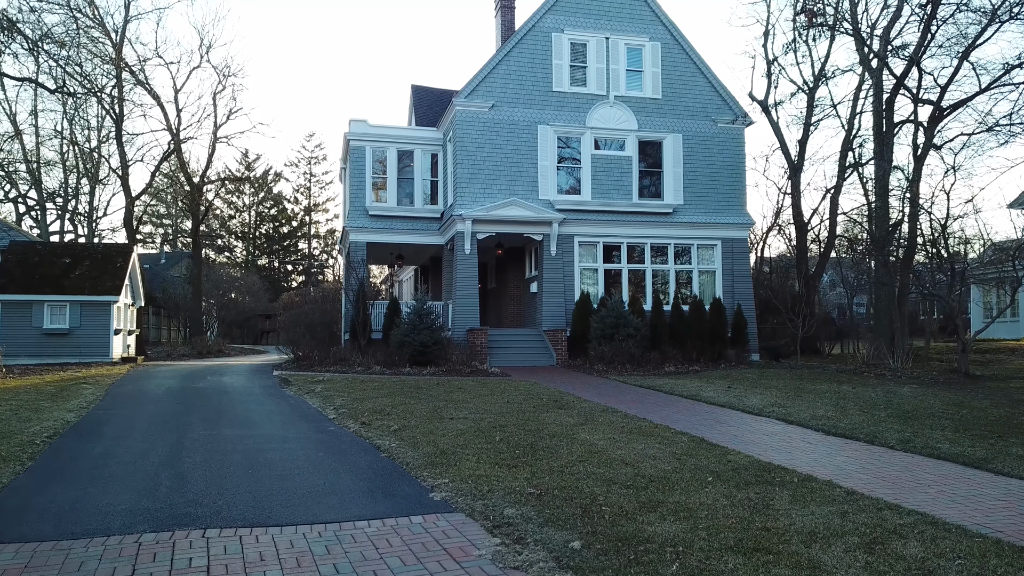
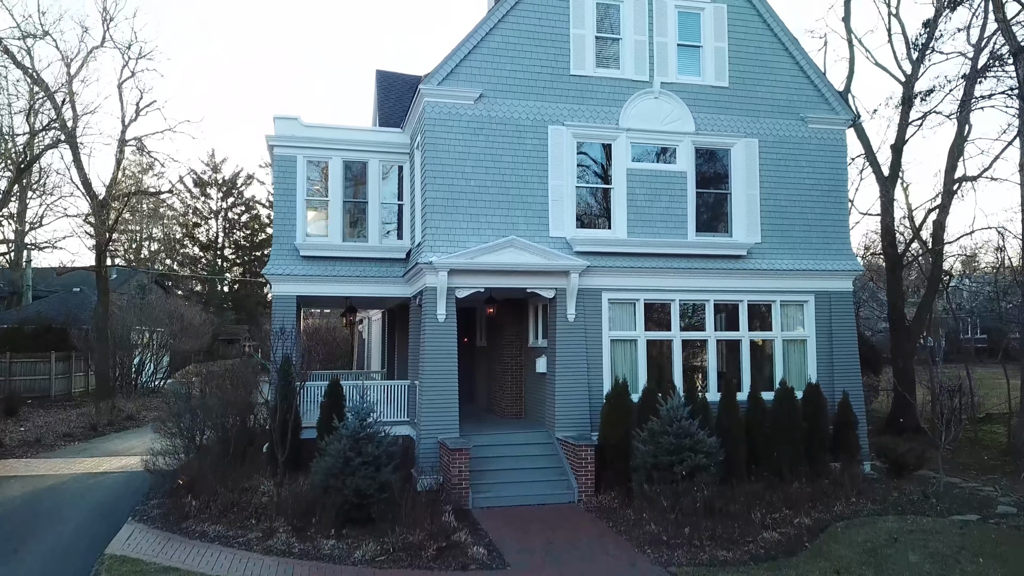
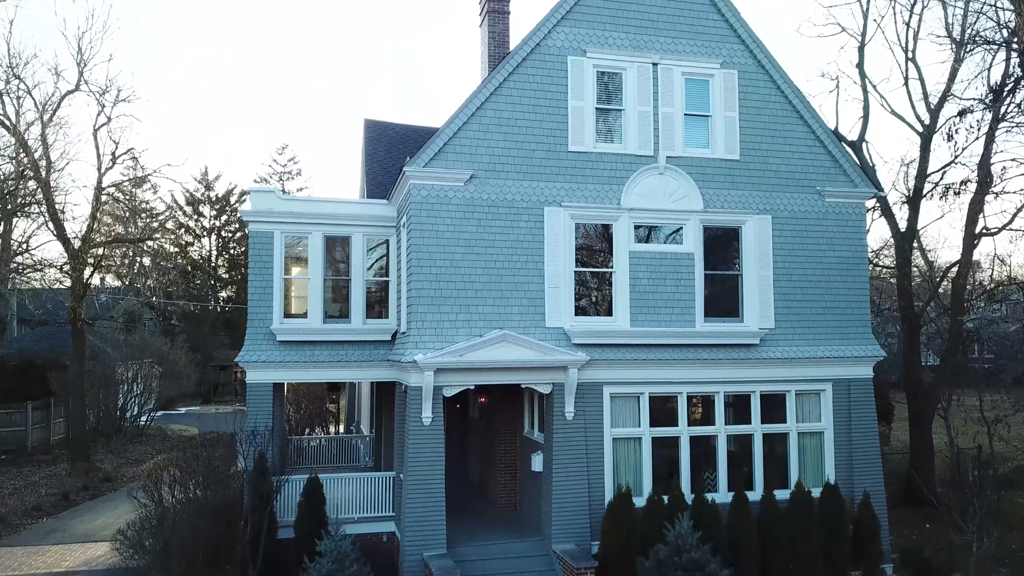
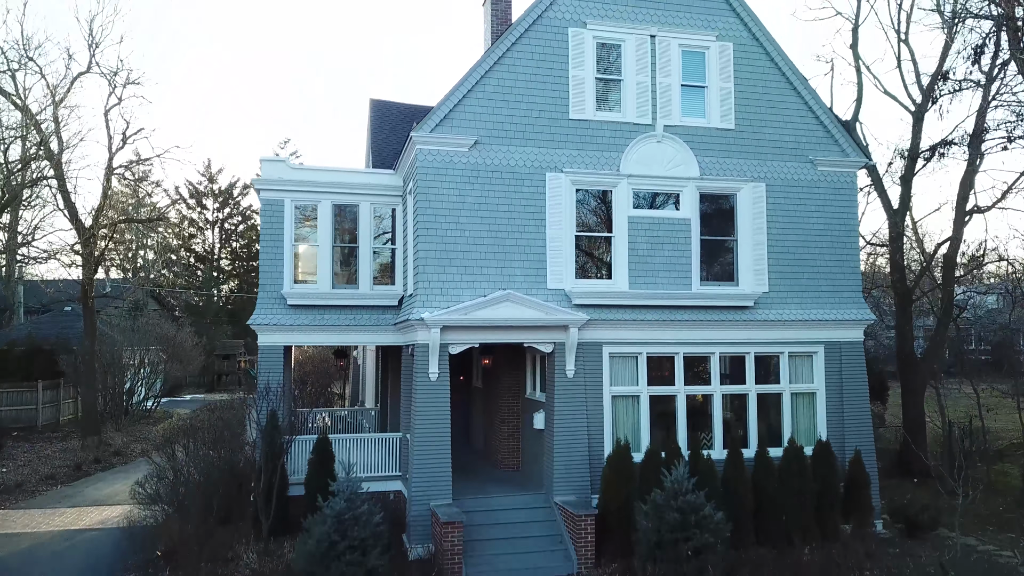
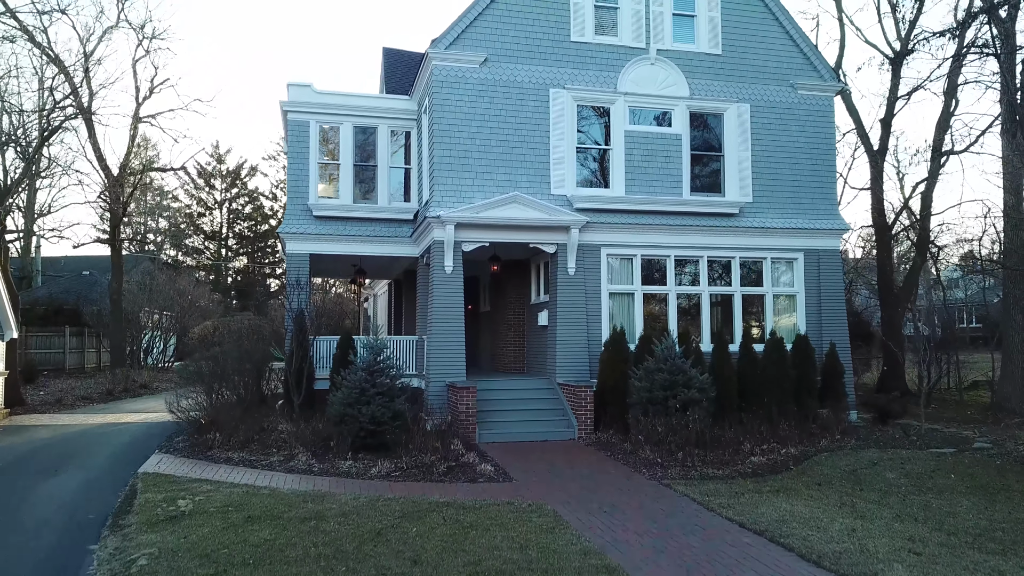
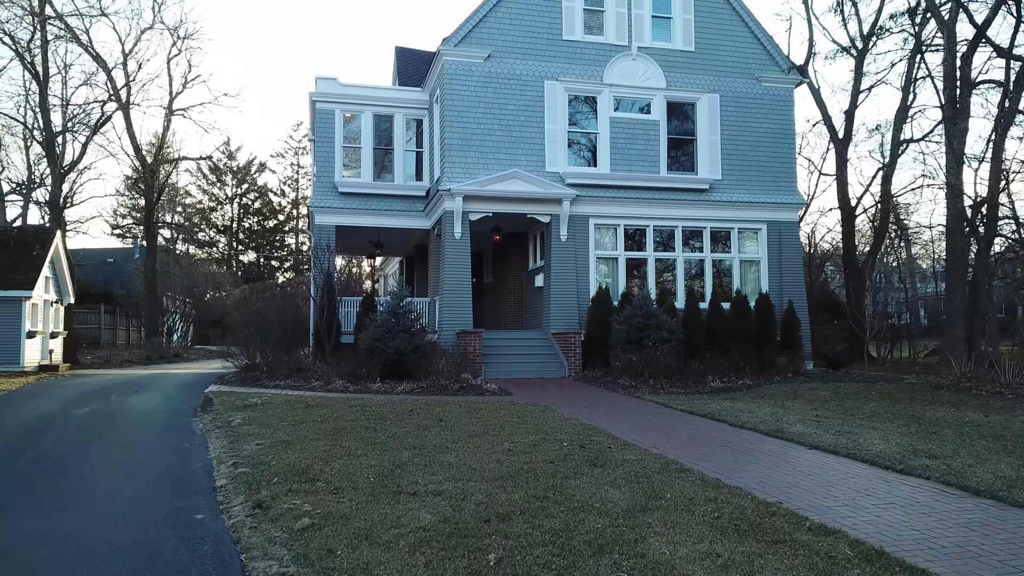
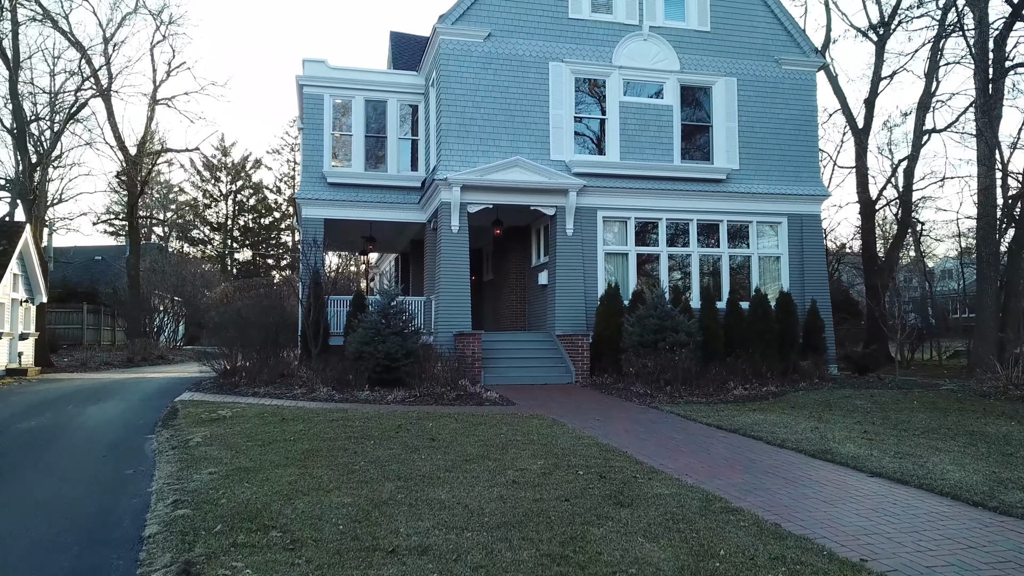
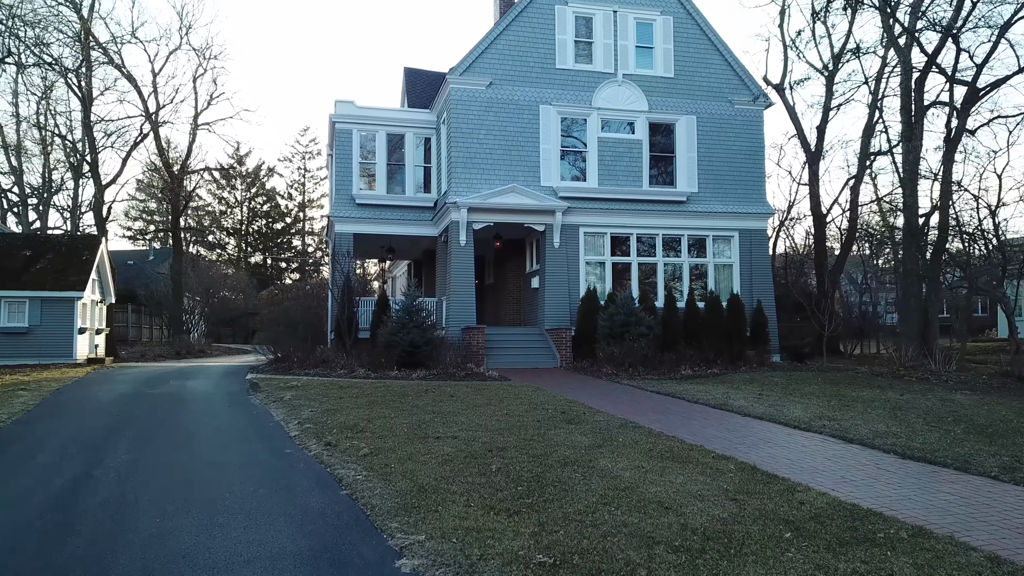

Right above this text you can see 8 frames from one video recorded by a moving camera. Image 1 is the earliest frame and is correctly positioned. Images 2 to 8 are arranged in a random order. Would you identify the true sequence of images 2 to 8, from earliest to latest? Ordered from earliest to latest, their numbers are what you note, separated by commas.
8, 6, 7, 5, 2, 4, 3
